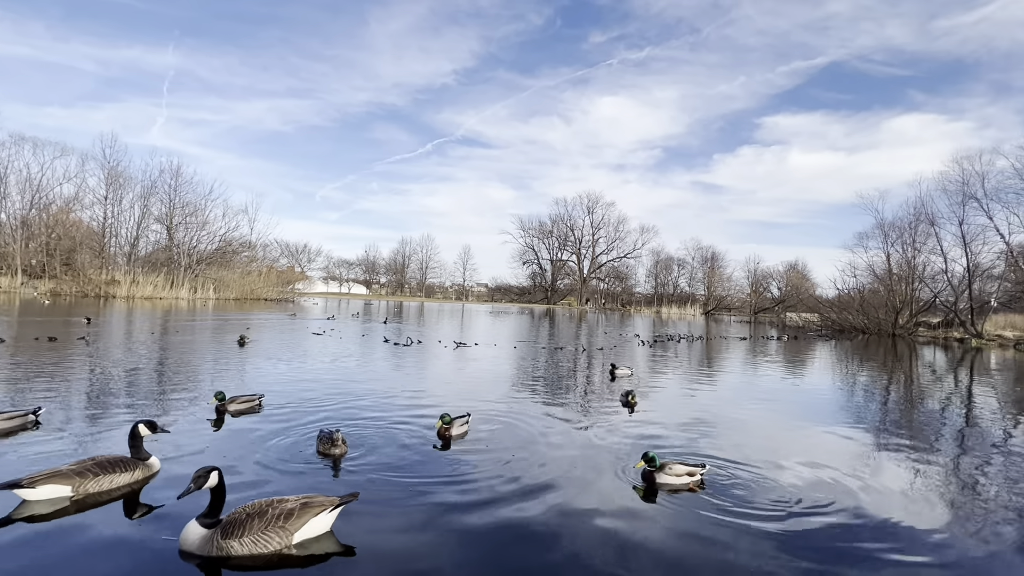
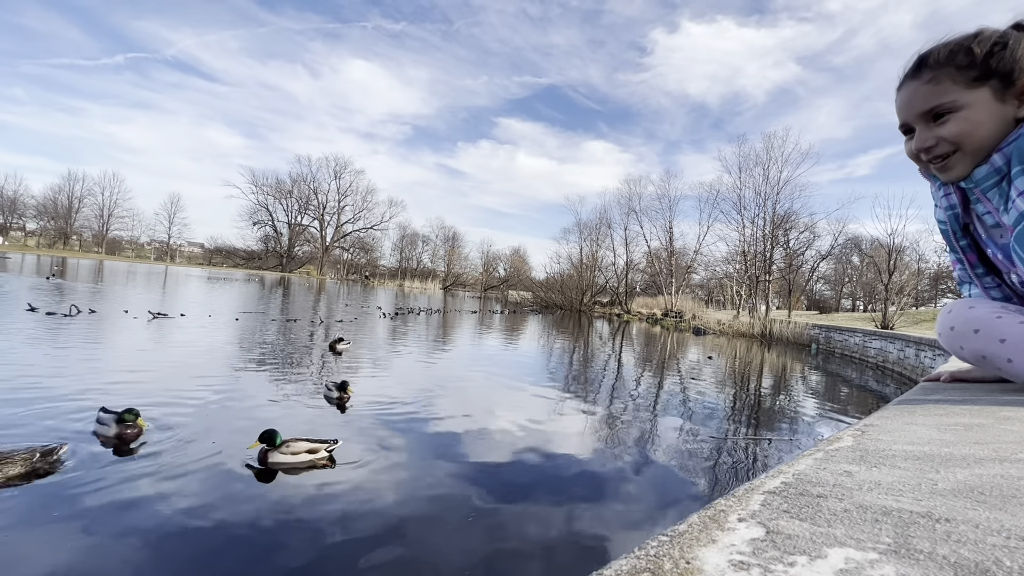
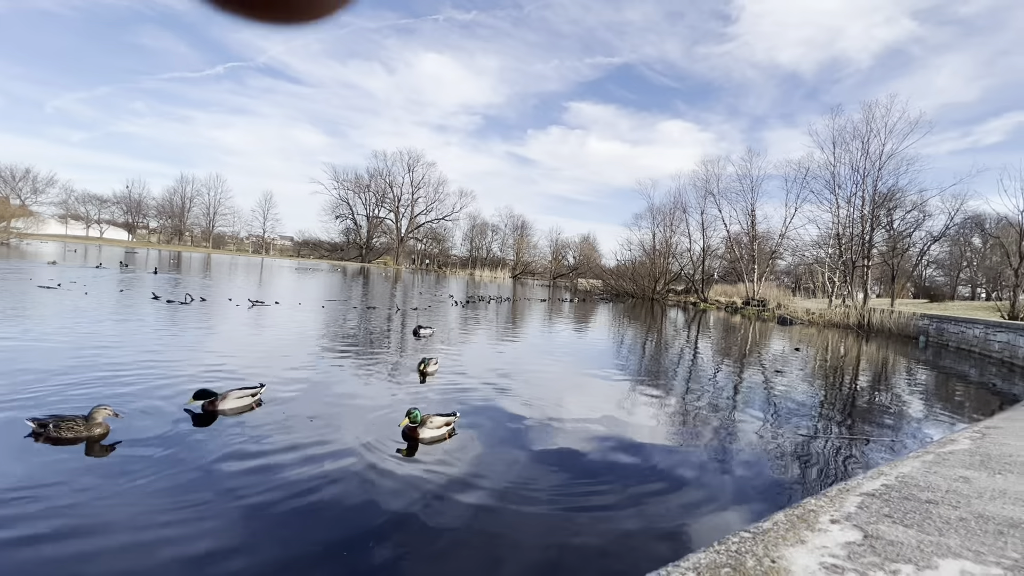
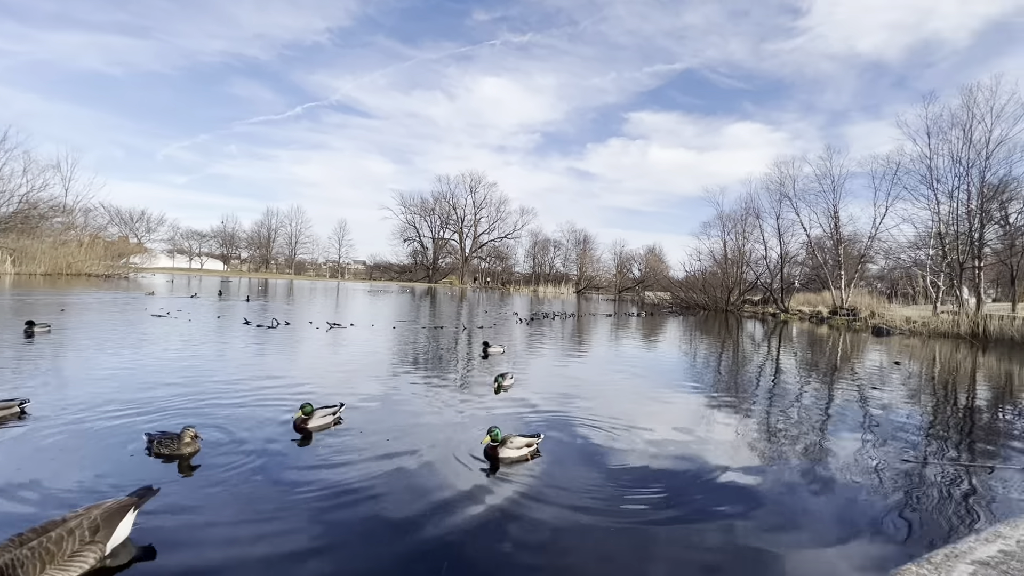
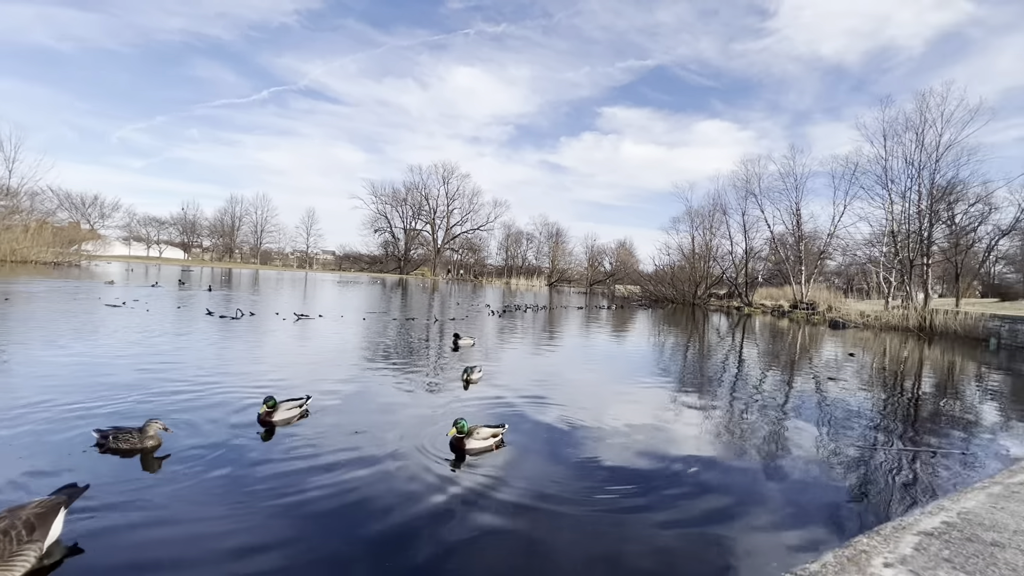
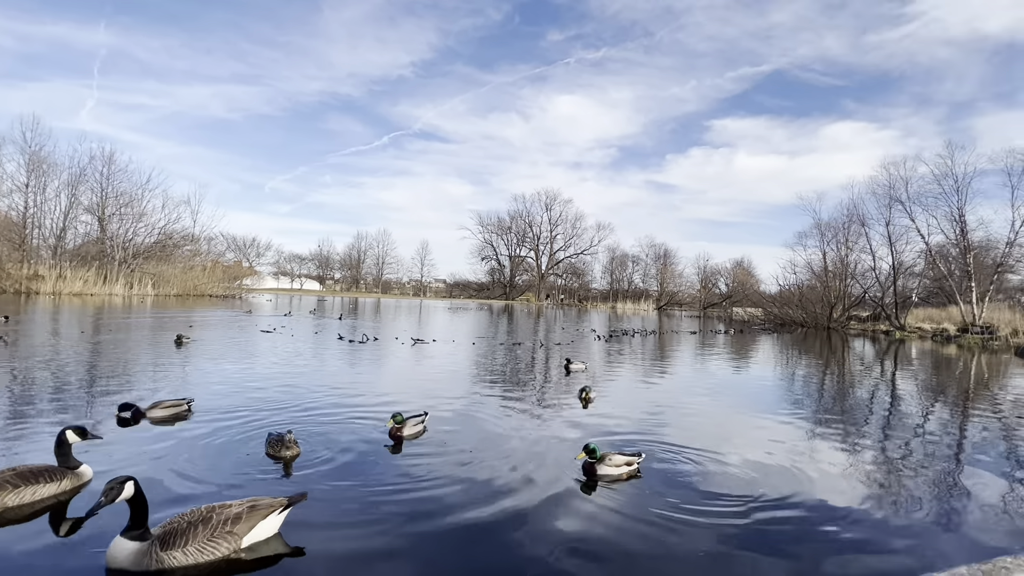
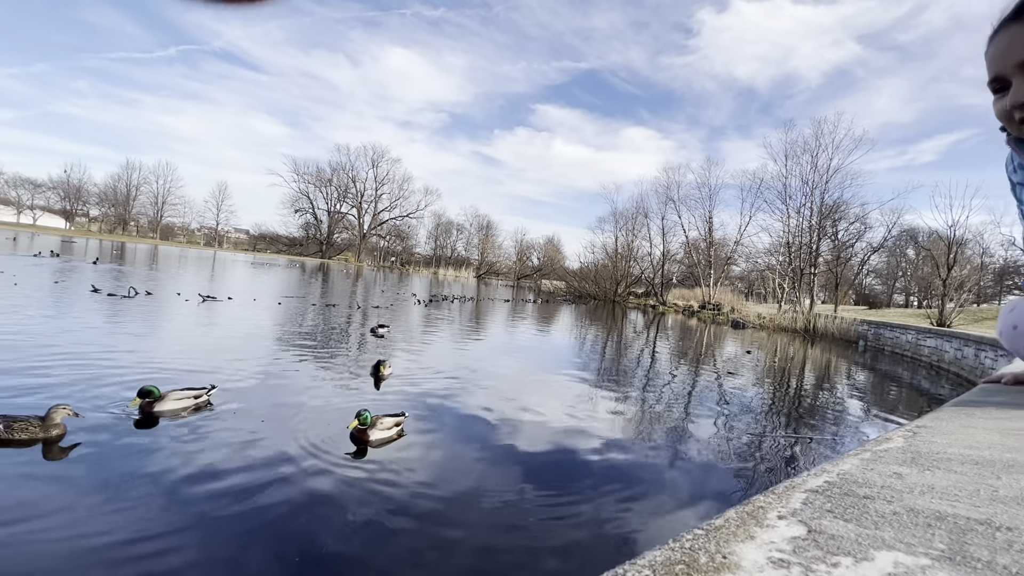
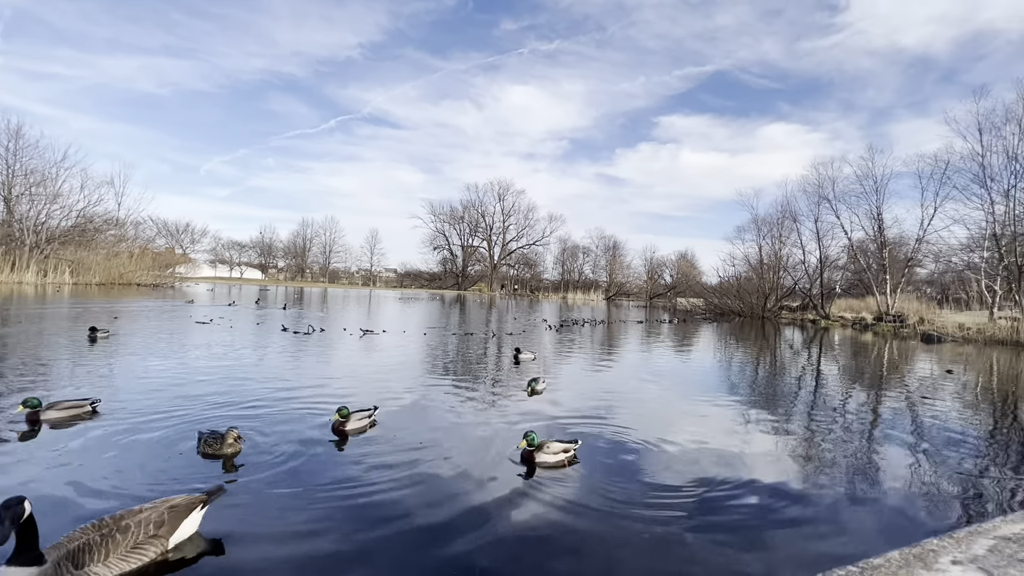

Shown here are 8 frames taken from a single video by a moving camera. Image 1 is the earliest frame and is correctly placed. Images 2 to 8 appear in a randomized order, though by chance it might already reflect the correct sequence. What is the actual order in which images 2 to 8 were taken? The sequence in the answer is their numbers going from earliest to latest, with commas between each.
6, 8, 4, 5, 3, 7, 2
